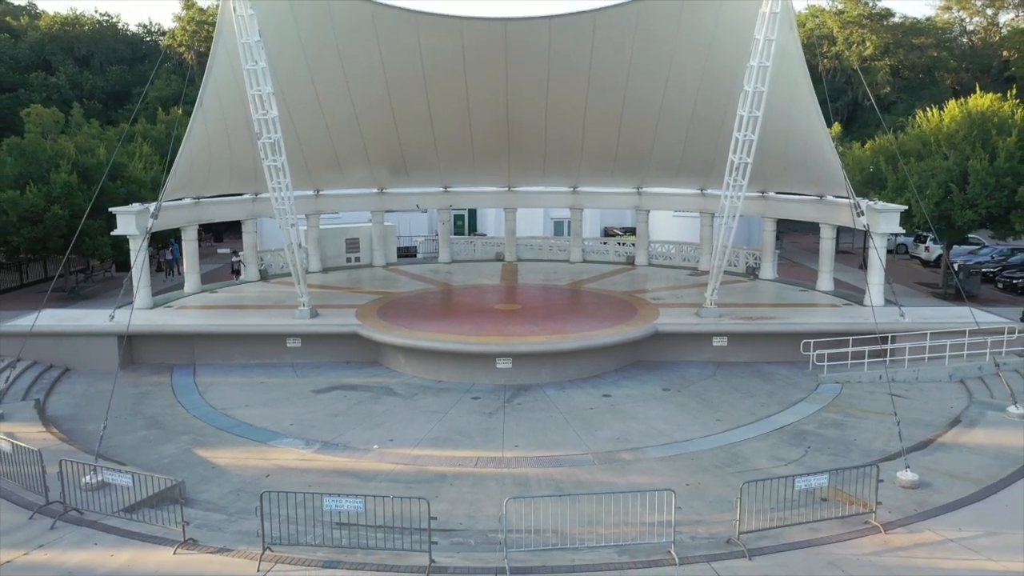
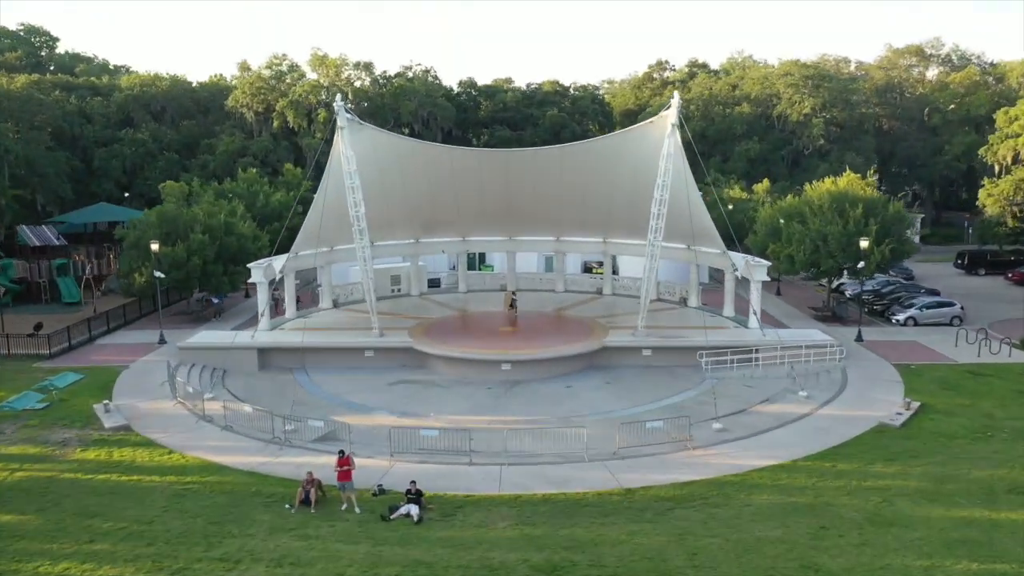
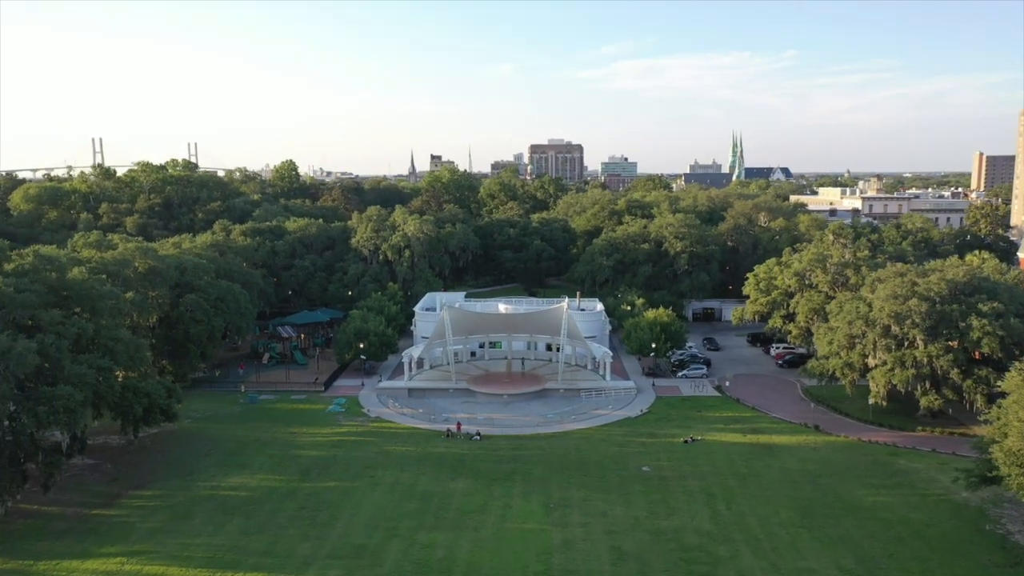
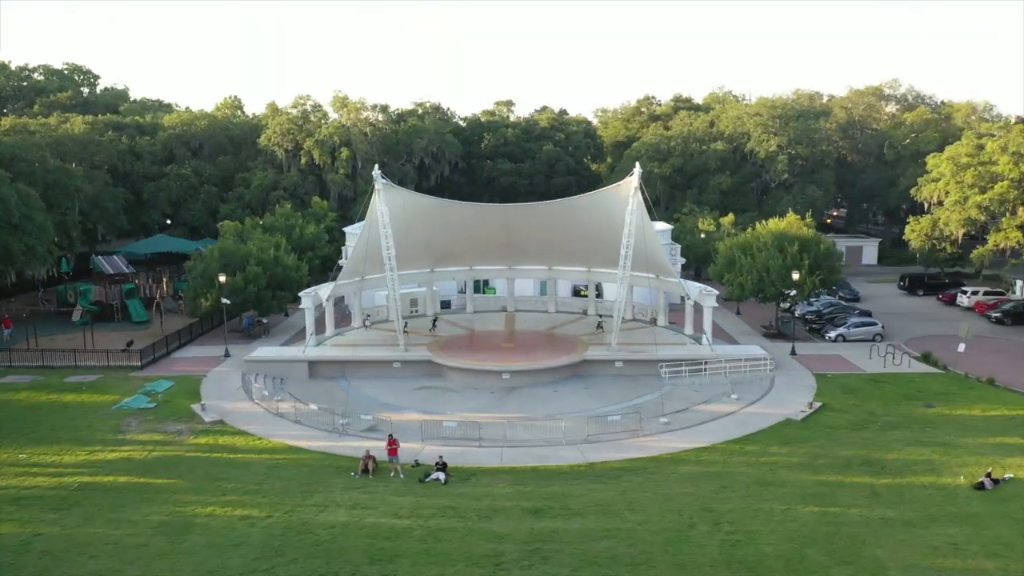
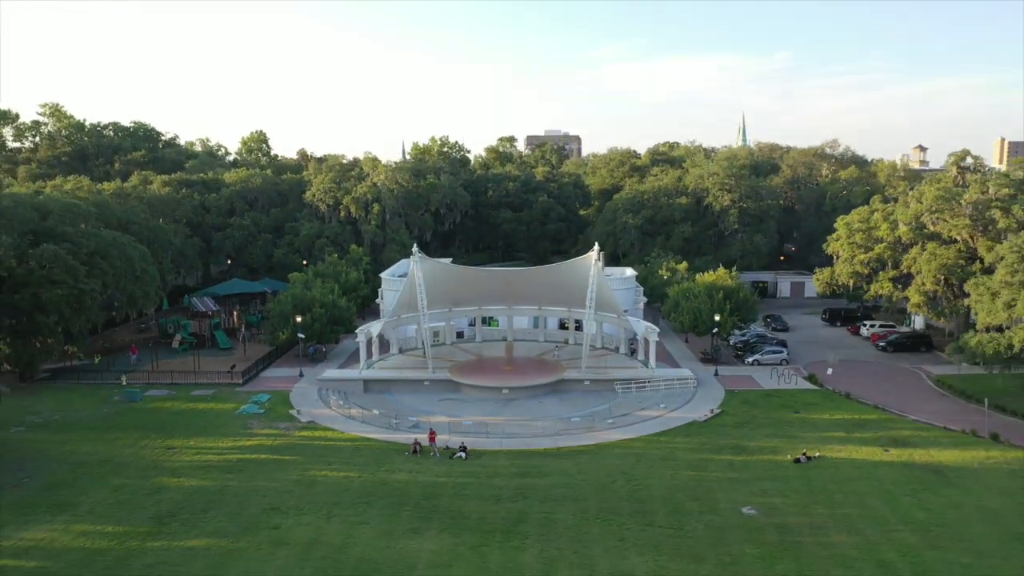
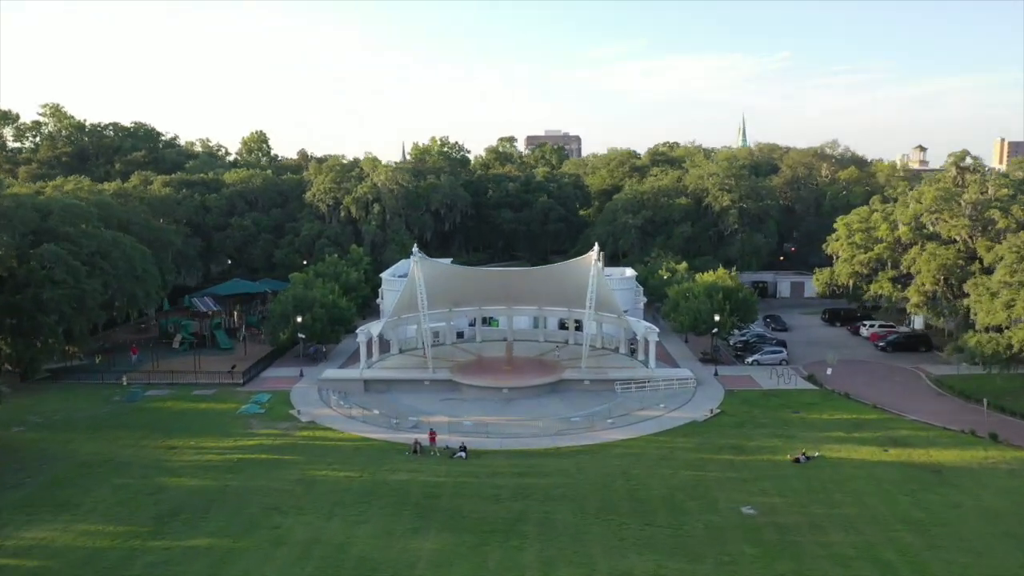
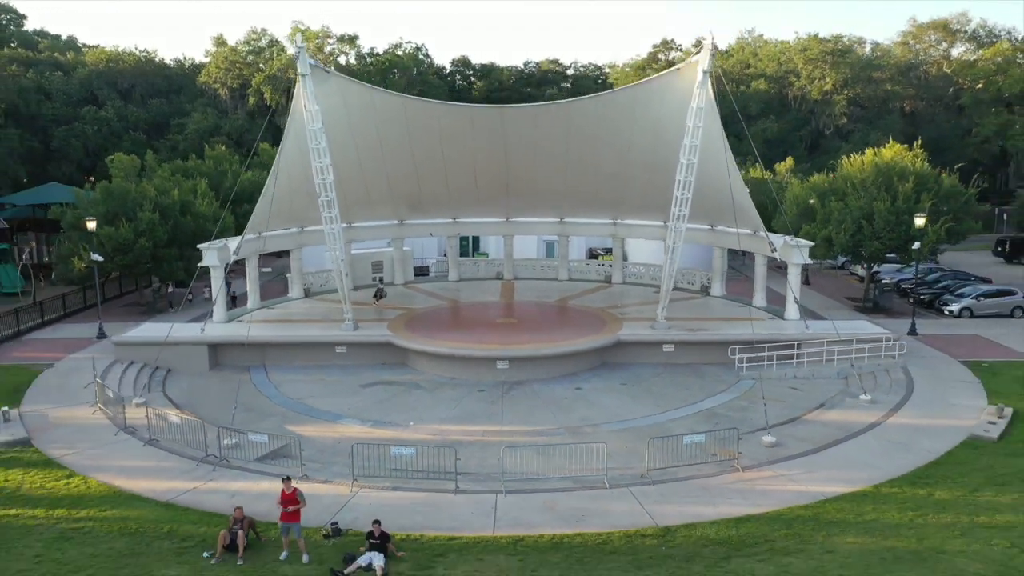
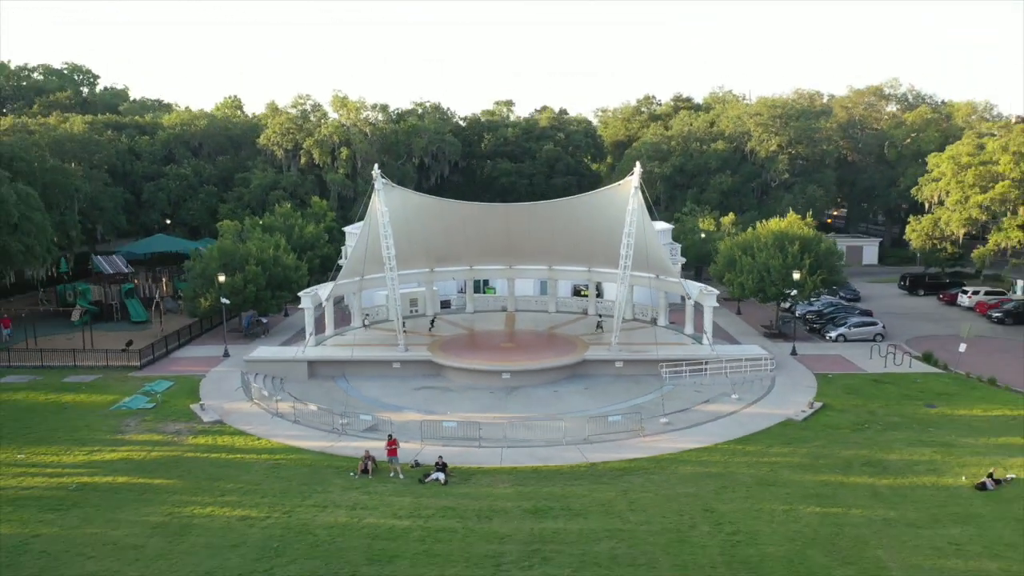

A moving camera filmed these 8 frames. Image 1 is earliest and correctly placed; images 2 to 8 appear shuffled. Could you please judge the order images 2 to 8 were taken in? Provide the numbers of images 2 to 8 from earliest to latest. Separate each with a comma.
7, 8, 5, 3, 6, 4, 2
